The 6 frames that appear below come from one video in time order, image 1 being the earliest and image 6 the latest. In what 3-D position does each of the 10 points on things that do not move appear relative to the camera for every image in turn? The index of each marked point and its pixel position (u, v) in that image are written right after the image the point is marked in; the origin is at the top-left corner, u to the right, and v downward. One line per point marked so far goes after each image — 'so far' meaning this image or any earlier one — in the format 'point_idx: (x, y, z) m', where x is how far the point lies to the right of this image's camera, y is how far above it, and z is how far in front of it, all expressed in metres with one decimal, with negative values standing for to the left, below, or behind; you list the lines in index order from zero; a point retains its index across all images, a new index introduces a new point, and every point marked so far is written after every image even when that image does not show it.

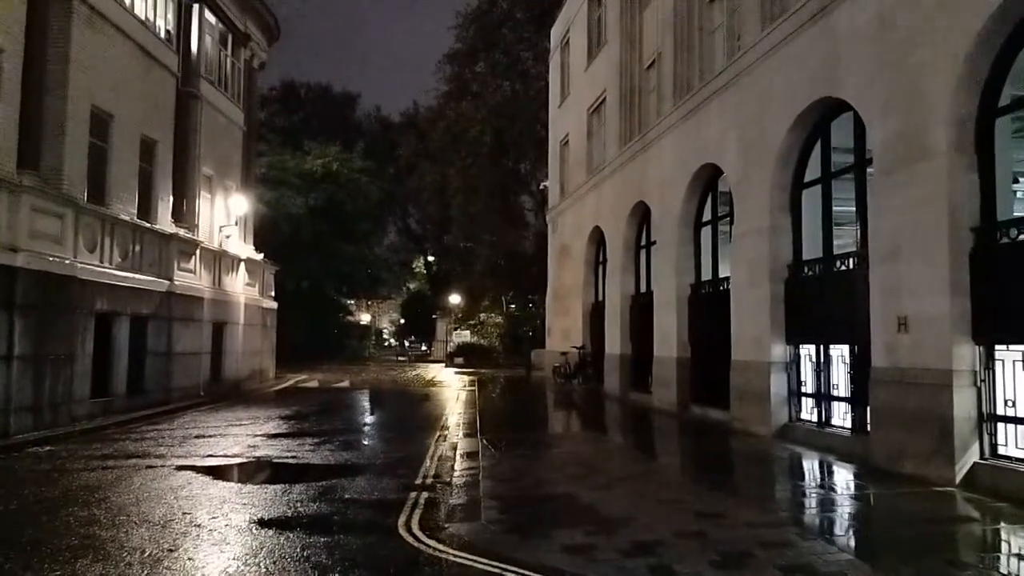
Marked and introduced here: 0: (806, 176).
0: (+4.7, +1.8, +12.8) m
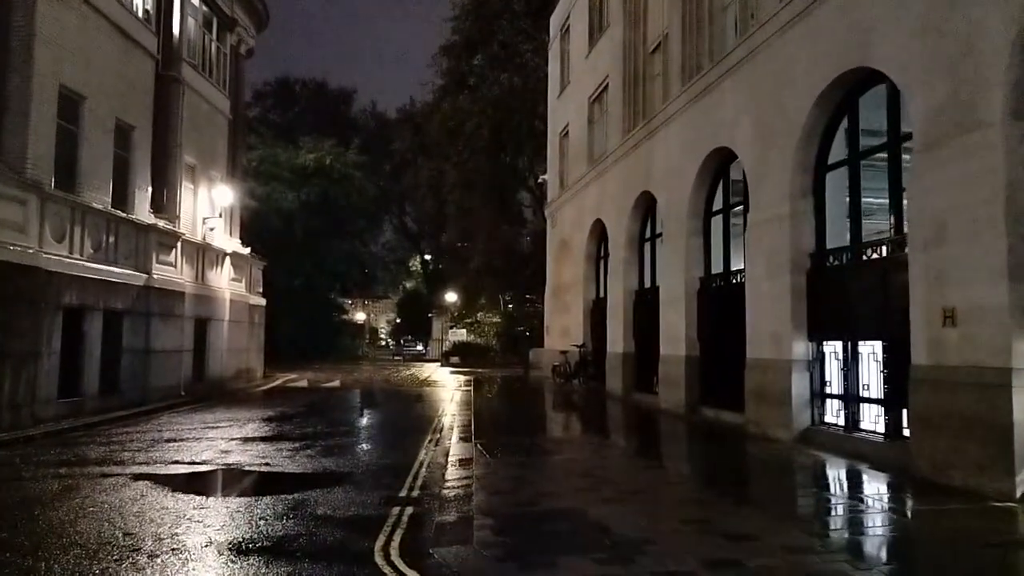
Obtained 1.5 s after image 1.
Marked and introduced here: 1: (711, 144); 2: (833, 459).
0: (+4.6, +1.9, +11.8) m
1: (+3.7, +2.7, +14.9) m
2: (+4.2, -2.2, +10.6) m
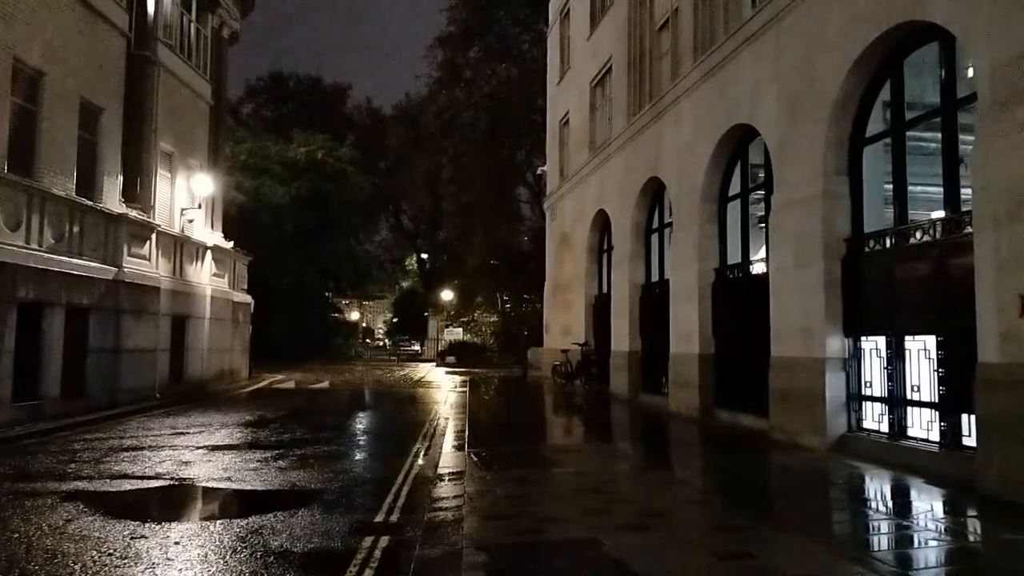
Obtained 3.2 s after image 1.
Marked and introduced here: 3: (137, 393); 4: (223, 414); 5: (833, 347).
0: (+4.6, +2.0, +10.5) m
1: (+3.7, +2.8, +13.6) m
2: (+4.2, -2.1, +9.2) m
3: (-8.7, -2.4, +18.7) m
4: (-6.4, -2.8, +17.9) m
5: (+4.2, -0.8, +10.5) m
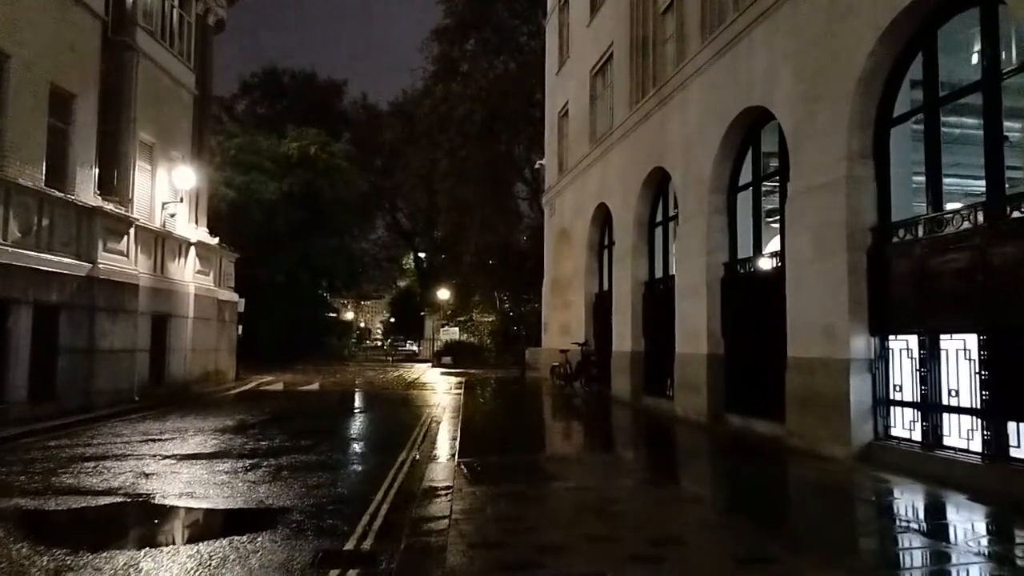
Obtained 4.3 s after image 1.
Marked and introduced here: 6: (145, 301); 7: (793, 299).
0: (+4.5, +2.1, +9.5) m
1: (+3.6, +2.9, +12.7) m
2: (+4.1, -2.0, +8.3) m
3: (-8.8, -2.4, +17.8) m
4: (-6.5, -2.7, +17.0) m
5: (+4.1, -0.7, +9.6) m
6: (-8.8, -0.3, +19.3) m
7: (+3.8, -0.1, +10.8) m
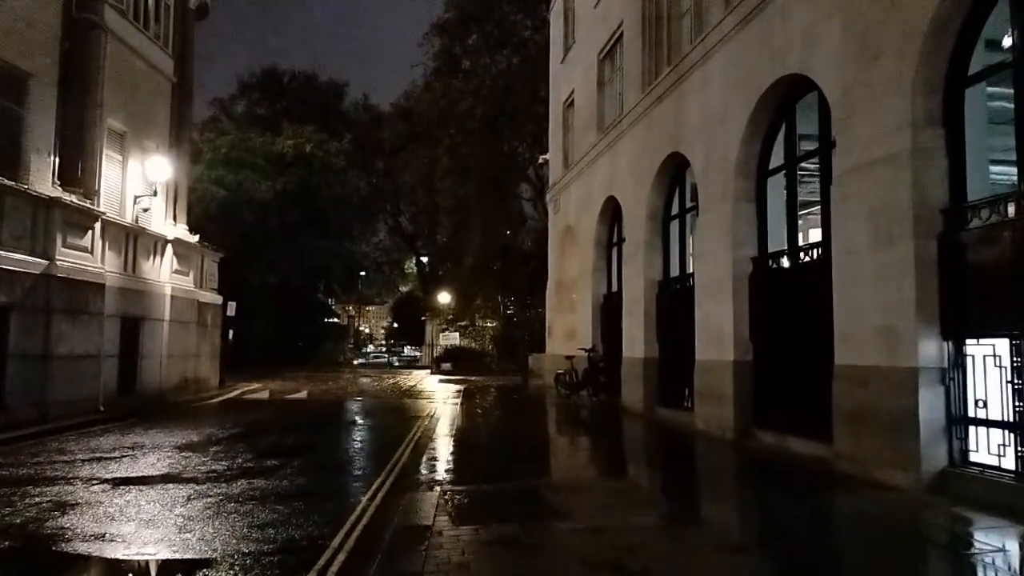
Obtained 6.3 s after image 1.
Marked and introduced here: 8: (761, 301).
0: (+4.5, +2.2, +7.9) m
1: (+3.6, +2.9, +11.0) m
2: (+4.1, -2.0, +6.7) m
3: (-8.8, -2.3, +16.1) m
4: (-6.5, -2.7, +15.3) m
5: (+4.1, -0.6, +7.9) m
6: (-8.8, -0.3, +17.7) m
7: (+3.7, -0.1, +9.1) m
8: (+3.6, -0.2, +11.5) m
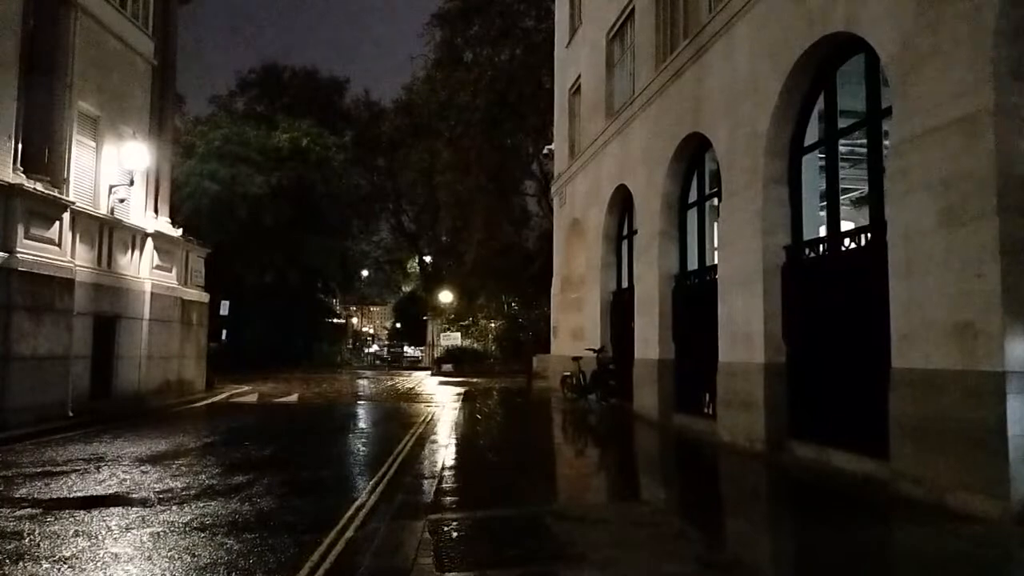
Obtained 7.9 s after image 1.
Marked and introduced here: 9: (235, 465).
0: (+4.5, +2.3, +6.5) m
1: (+3.6, +3.0, +9.7) m
2: (+4.1, -1.9, +5.3) m
3: (-8.7, -2.3, +14.8) m
4: (-6.4, -2.6, +14.0) m
5: (+4.1, -0.5, +6.5) m
6: (-8.7, -0.2, +16.4) m
7: (+3.7, 0.0, +7.7) m
8: (+3.6, -0.1, +10.2) m
9: (-3.6, -2.3, +10.6) m
